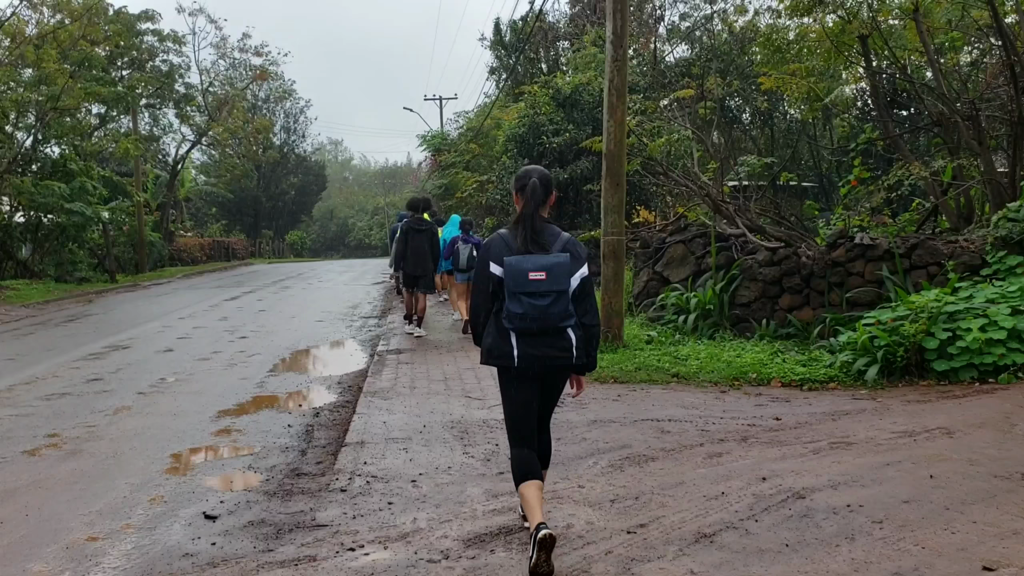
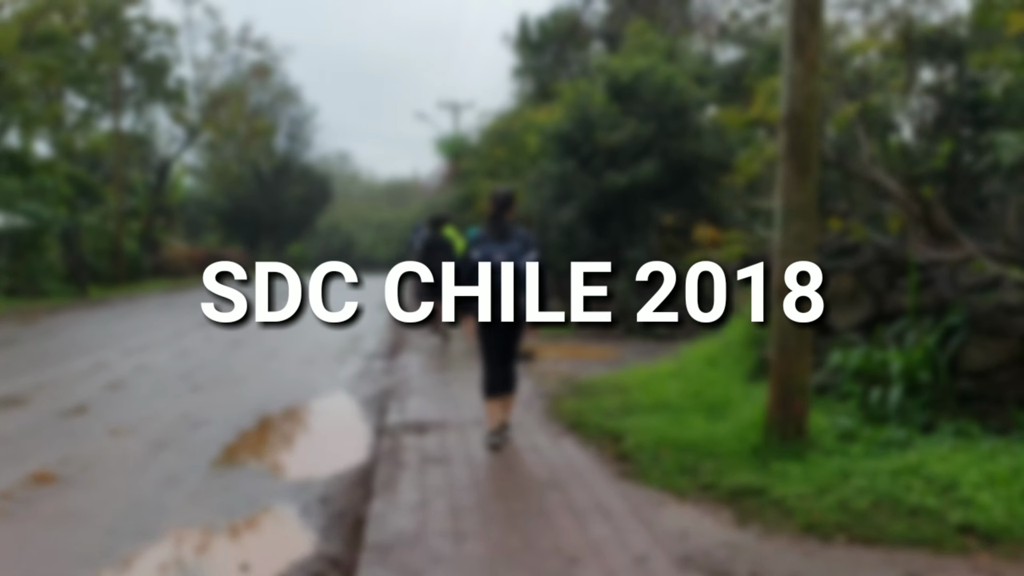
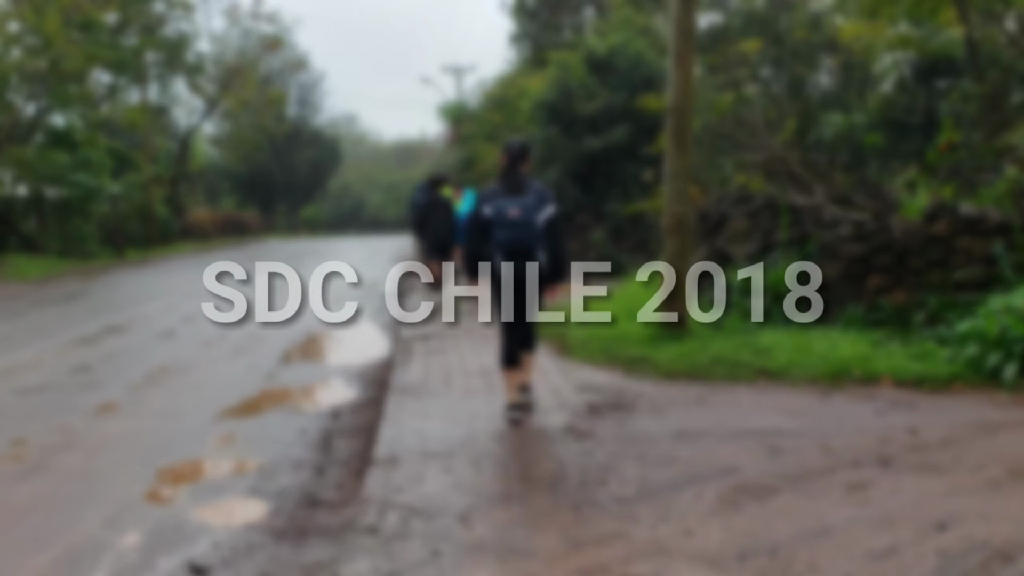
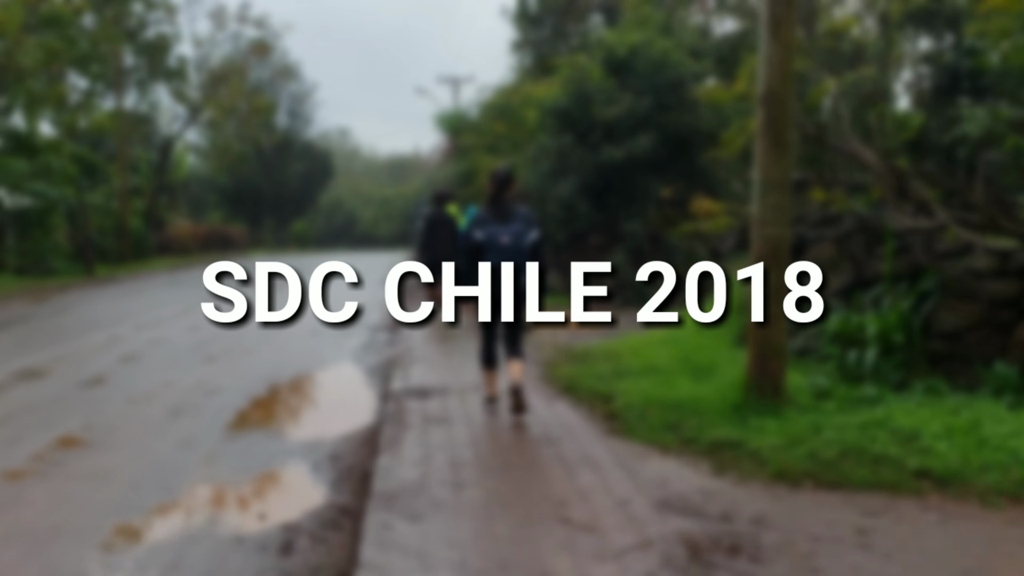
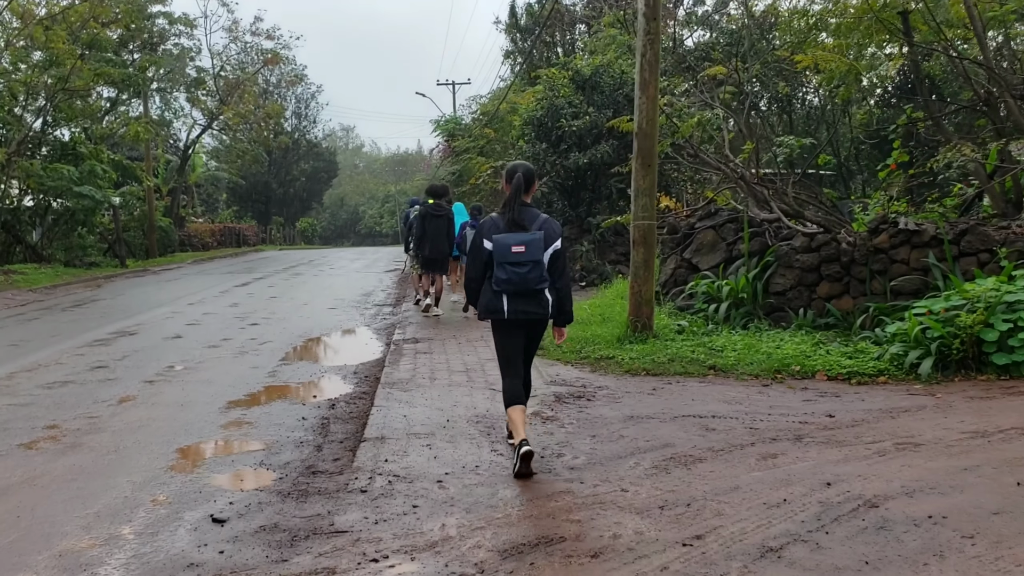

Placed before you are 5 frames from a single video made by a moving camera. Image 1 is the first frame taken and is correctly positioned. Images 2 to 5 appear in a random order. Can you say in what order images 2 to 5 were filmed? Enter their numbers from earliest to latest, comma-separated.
5, 3, 4, 2
